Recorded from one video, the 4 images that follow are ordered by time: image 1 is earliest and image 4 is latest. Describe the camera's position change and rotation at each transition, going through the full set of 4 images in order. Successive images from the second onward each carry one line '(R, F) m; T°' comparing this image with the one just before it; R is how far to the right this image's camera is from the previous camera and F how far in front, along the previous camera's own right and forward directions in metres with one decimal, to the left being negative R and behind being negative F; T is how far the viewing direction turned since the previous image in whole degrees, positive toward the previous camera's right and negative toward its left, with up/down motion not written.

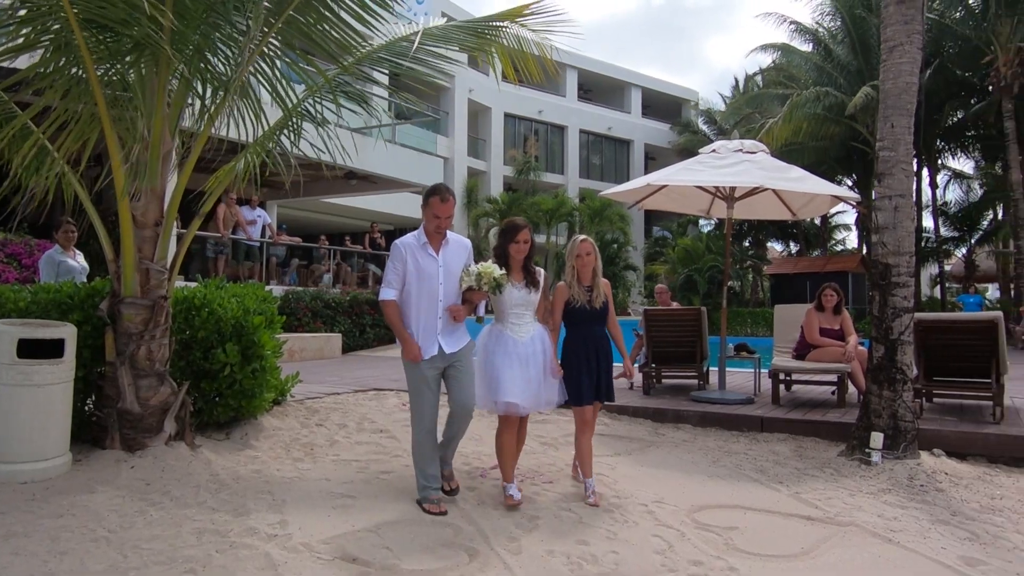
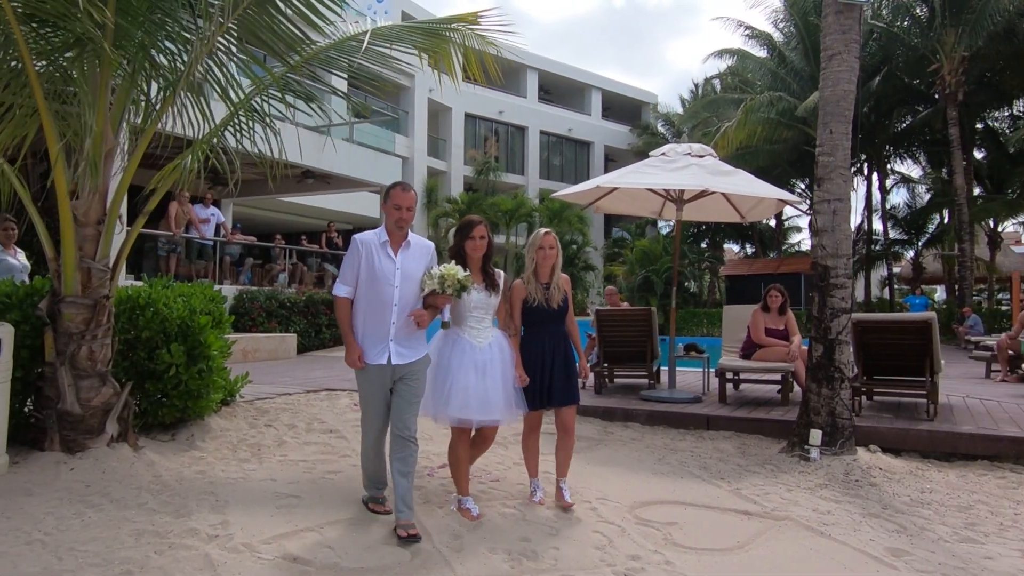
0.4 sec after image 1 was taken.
(+0.1, 0.0) m; +3°
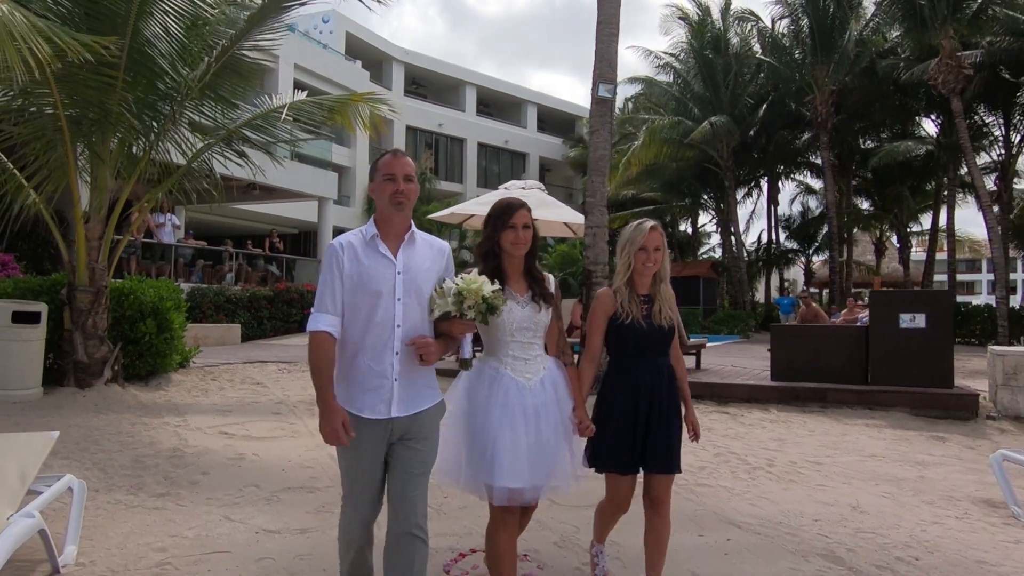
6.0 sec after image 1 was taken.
(+1.0, -2.8) m; +3°
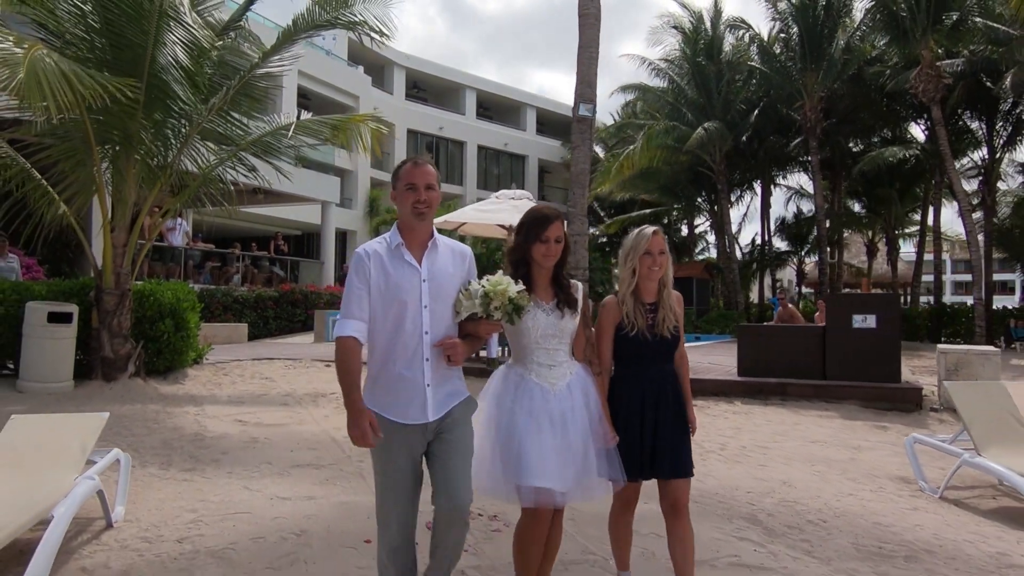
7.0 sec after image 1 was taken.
(+0.2, -0.8) m; 0°
